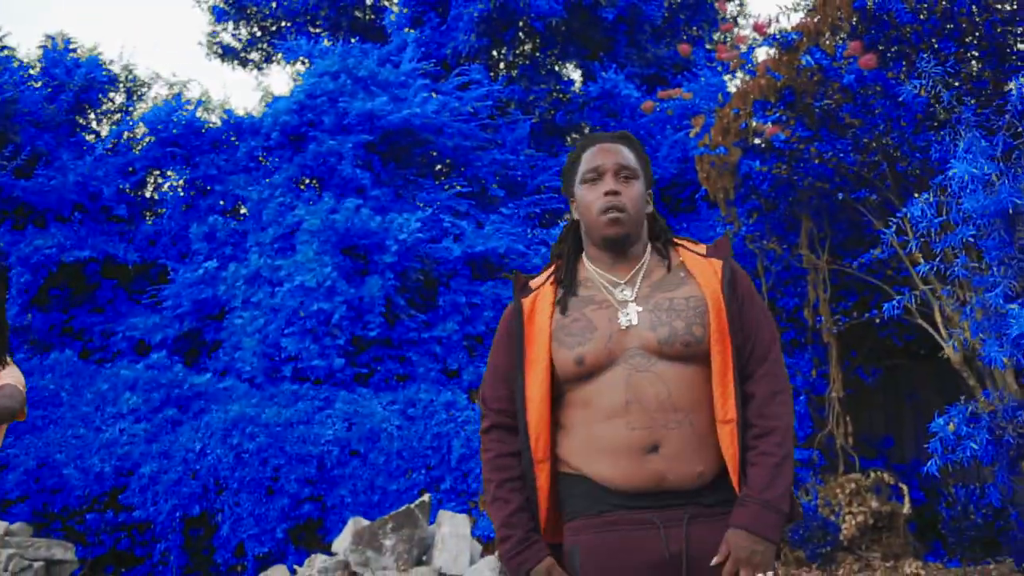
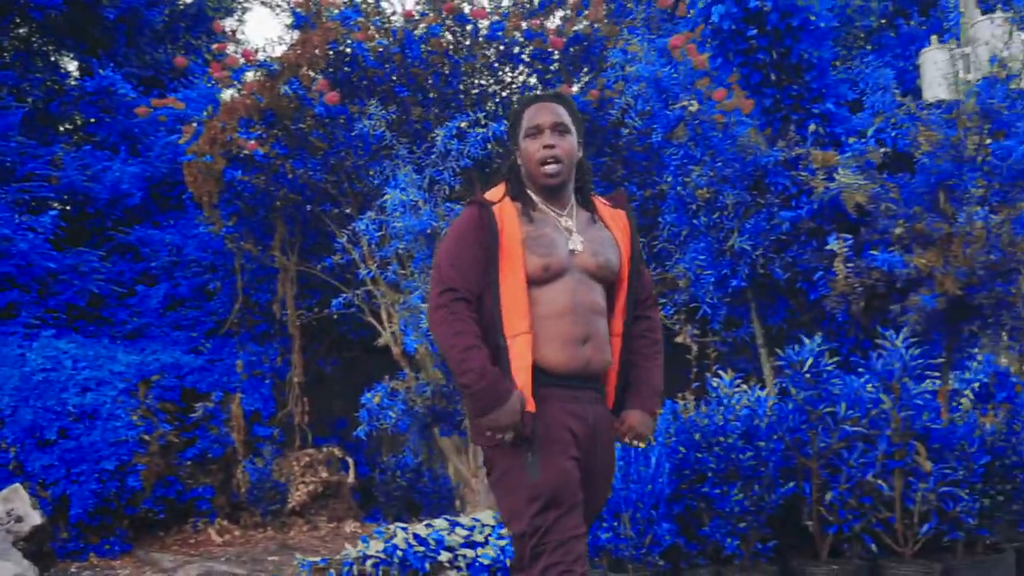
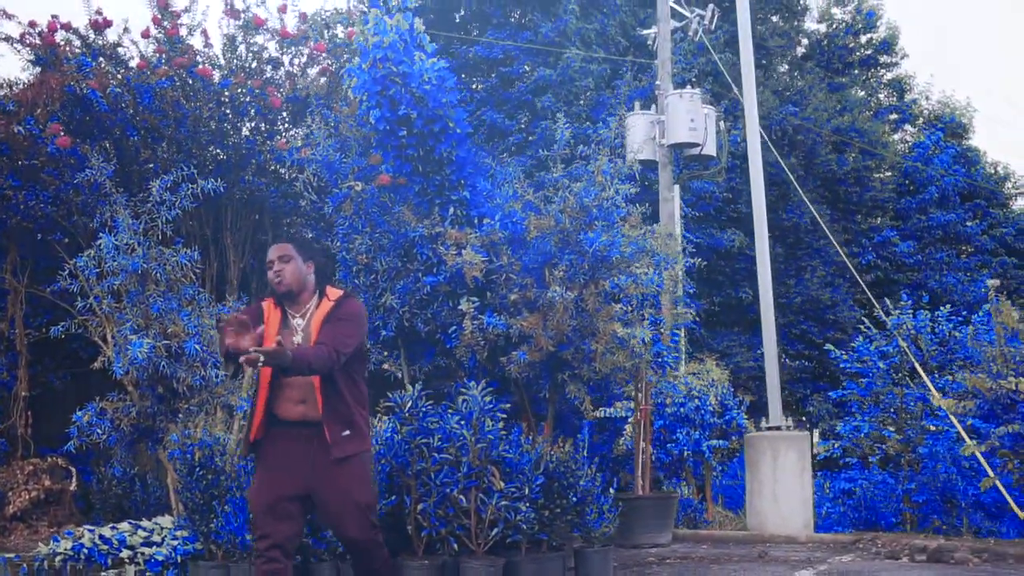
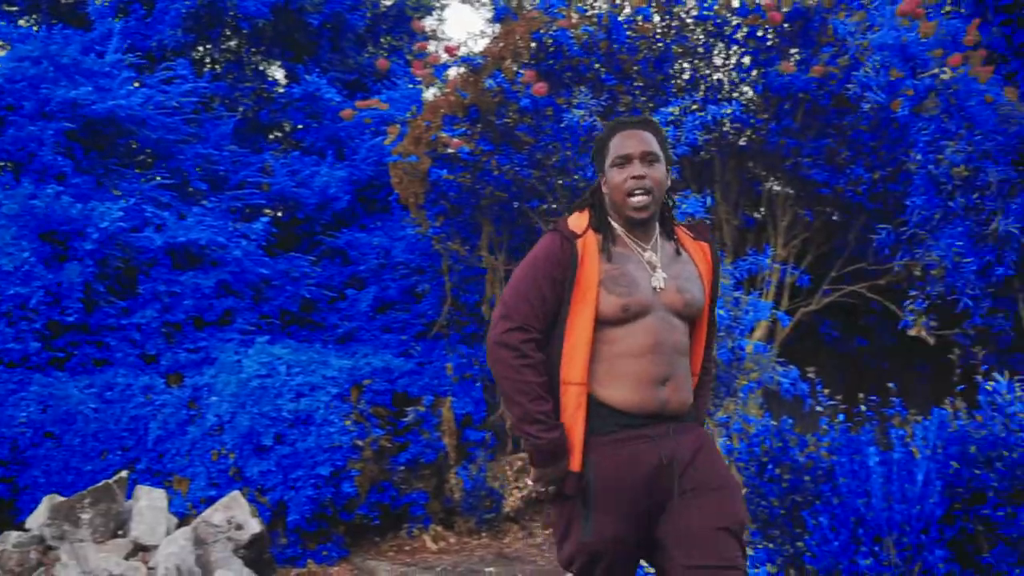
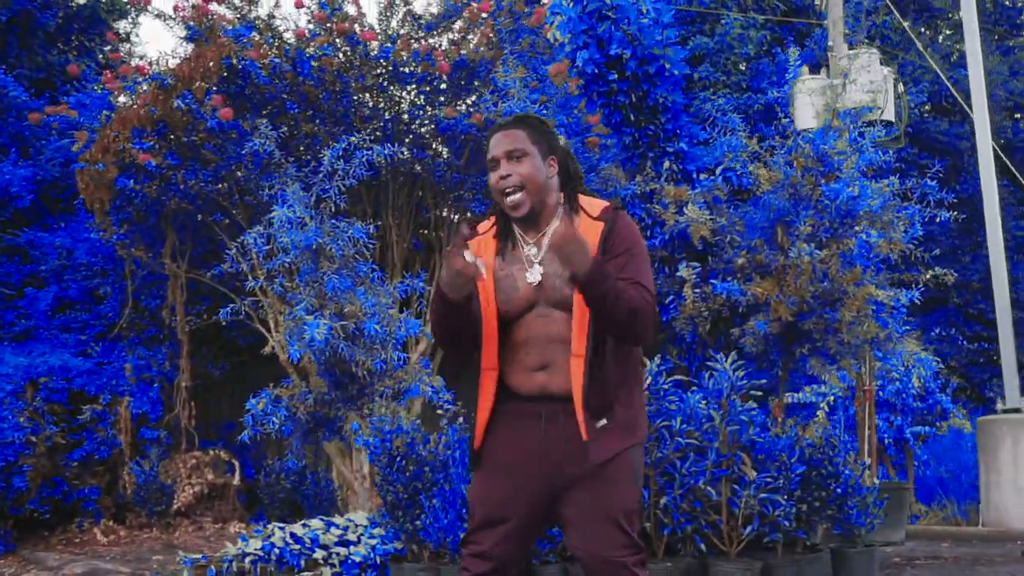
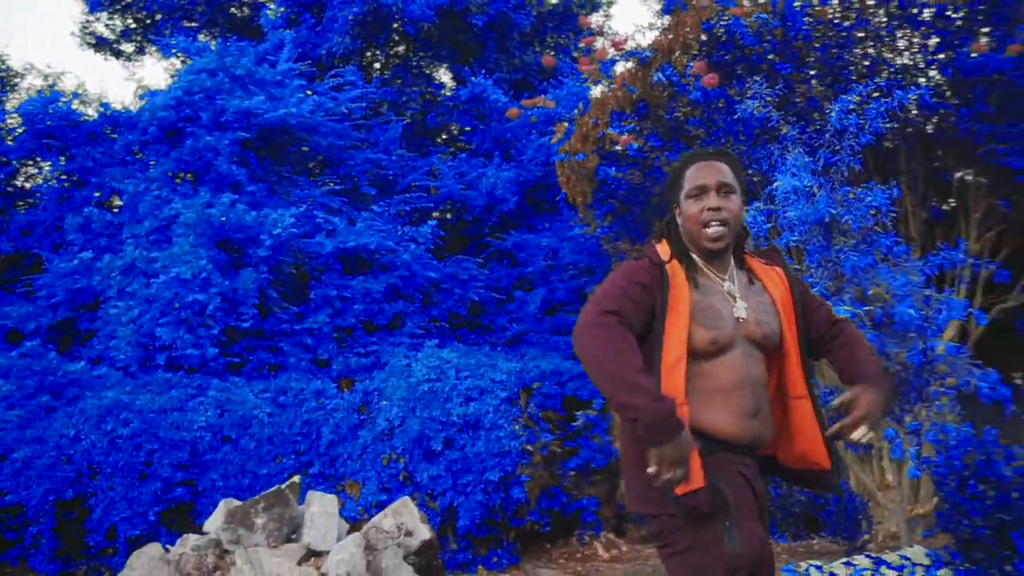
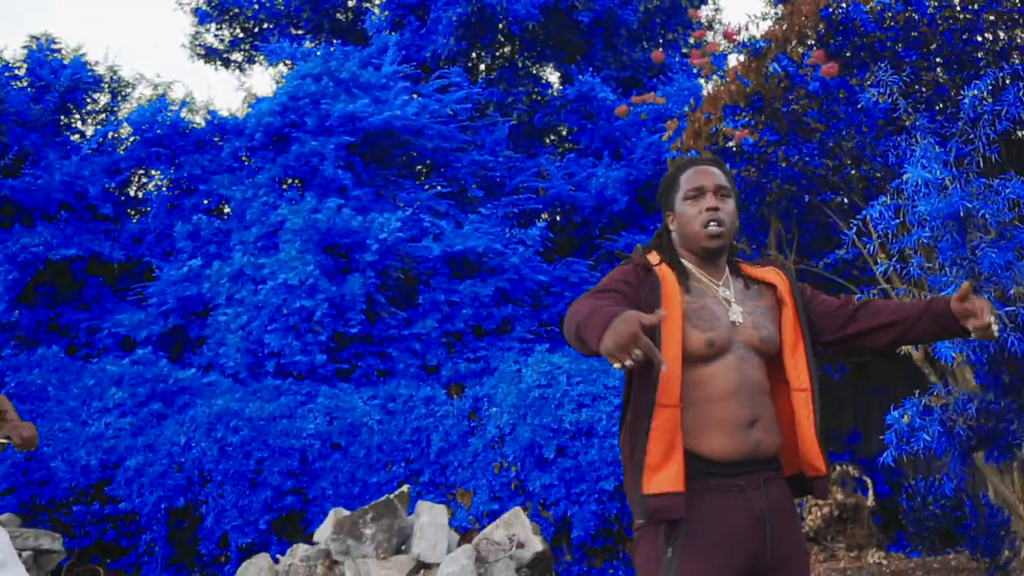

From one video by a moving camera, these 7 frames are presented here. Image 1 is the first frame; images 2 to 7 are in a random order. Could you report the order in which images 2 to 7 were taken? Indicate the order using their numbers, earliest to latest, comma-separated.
7, 6, 4, 2, 5, 3
